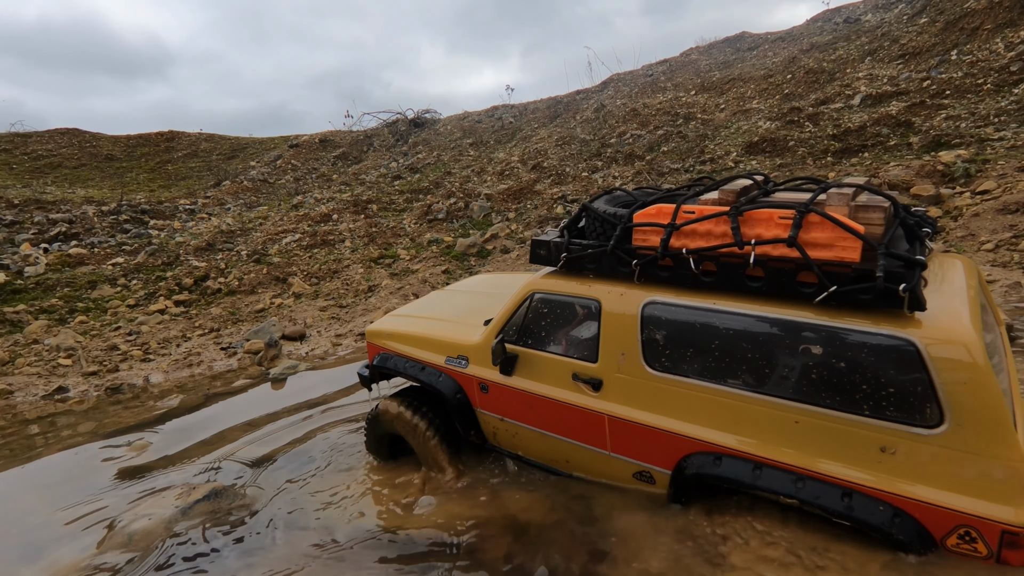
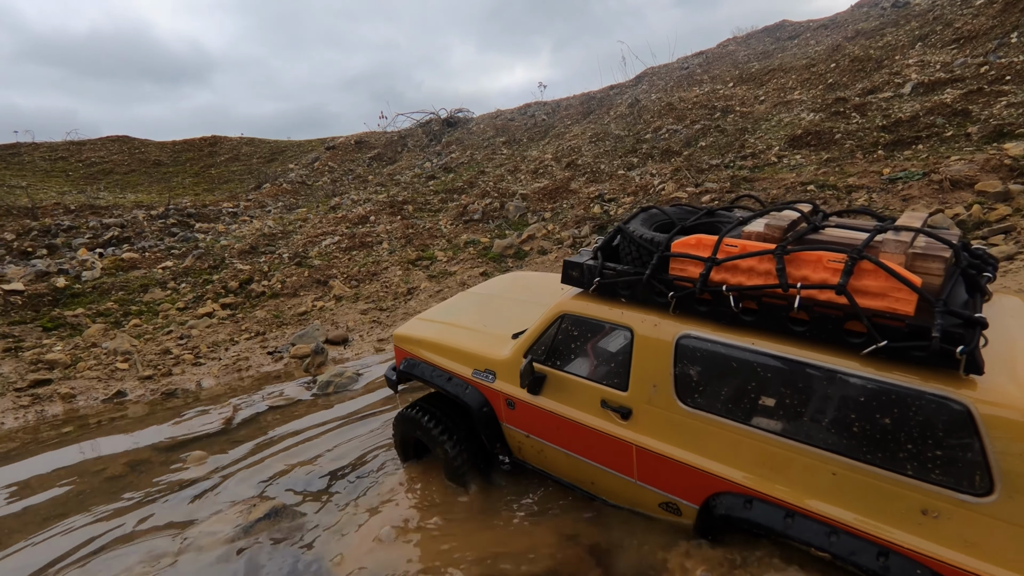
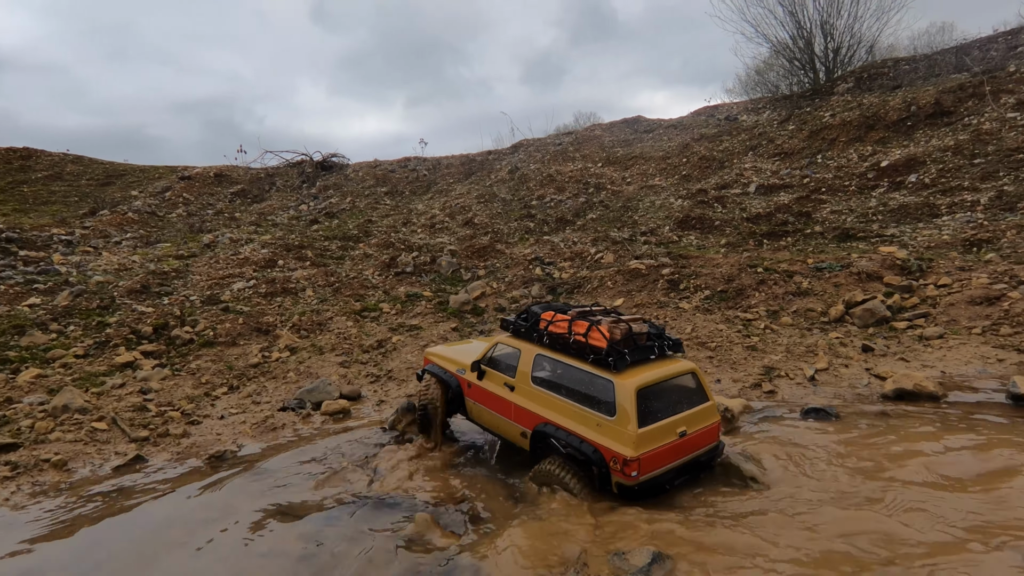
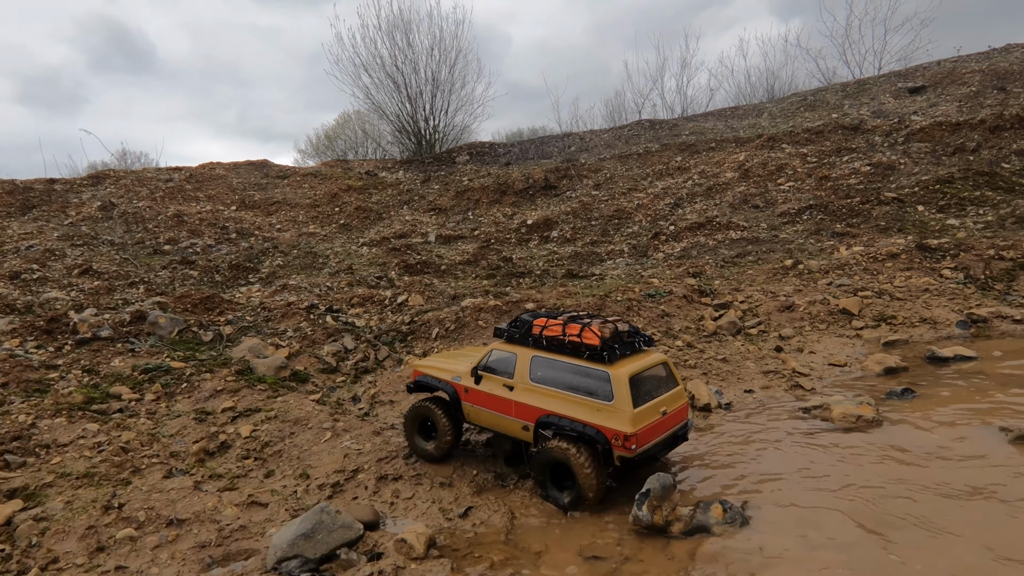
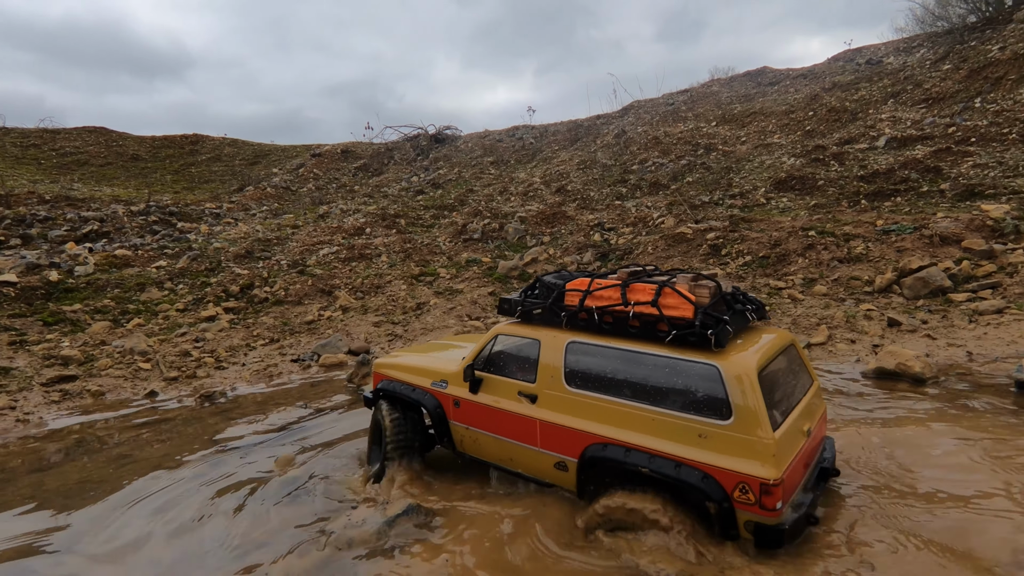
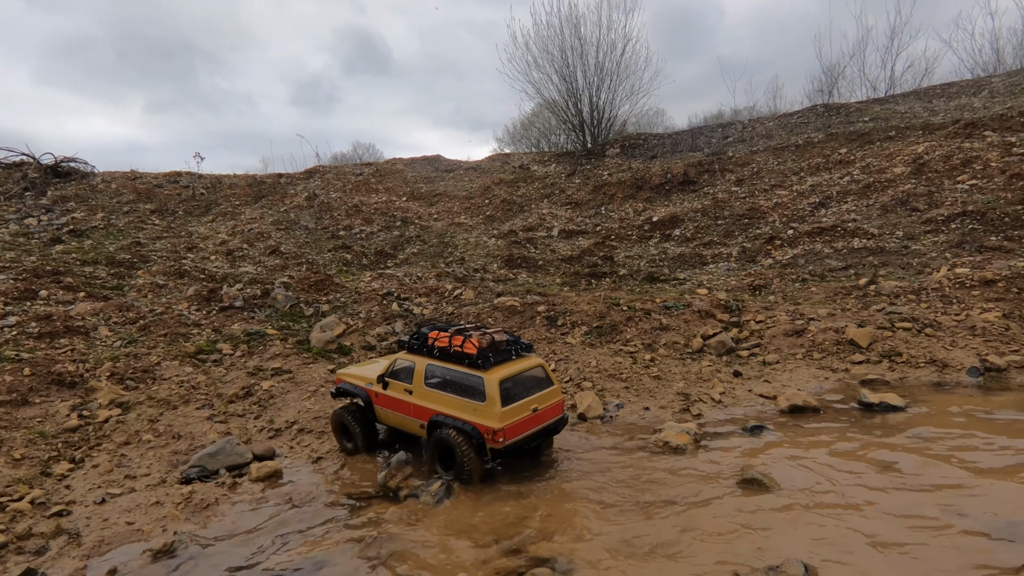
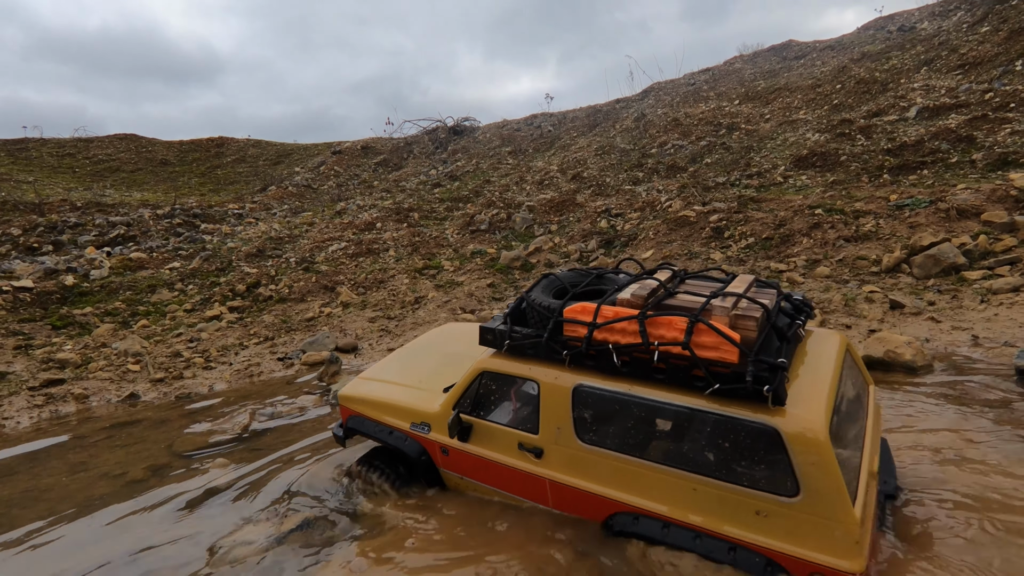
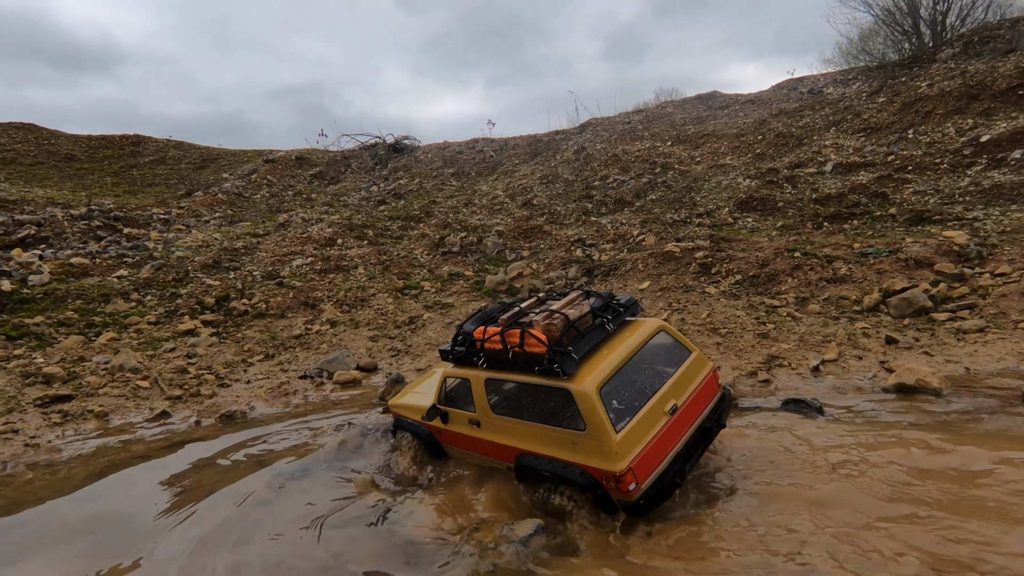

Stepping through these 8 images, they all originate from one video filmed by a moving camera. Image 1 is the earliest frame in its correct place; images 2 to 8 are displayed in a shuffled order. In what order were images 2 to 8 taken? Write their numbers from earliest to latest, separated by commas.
2, 7, 5, 8, 3, 6, 4
